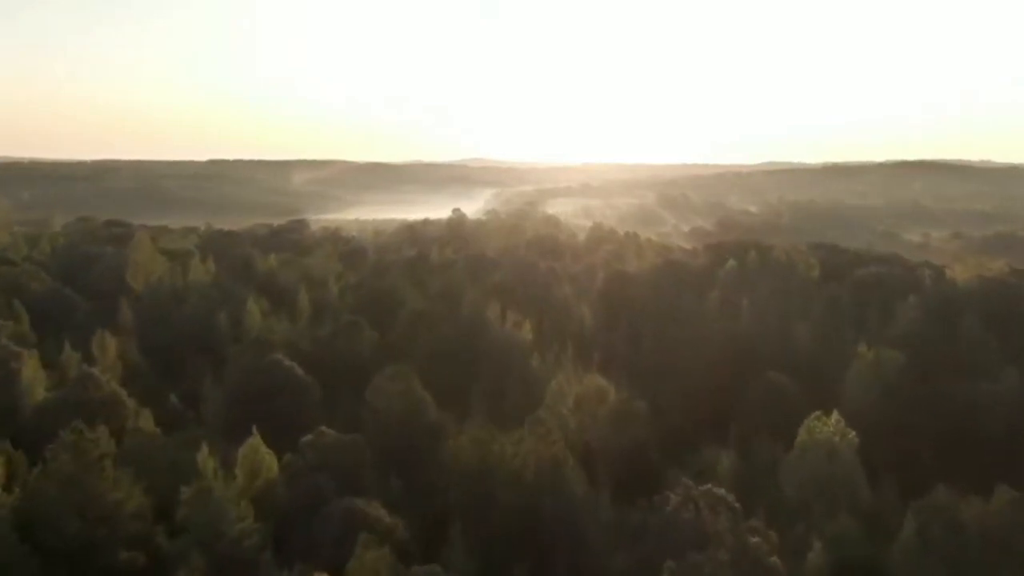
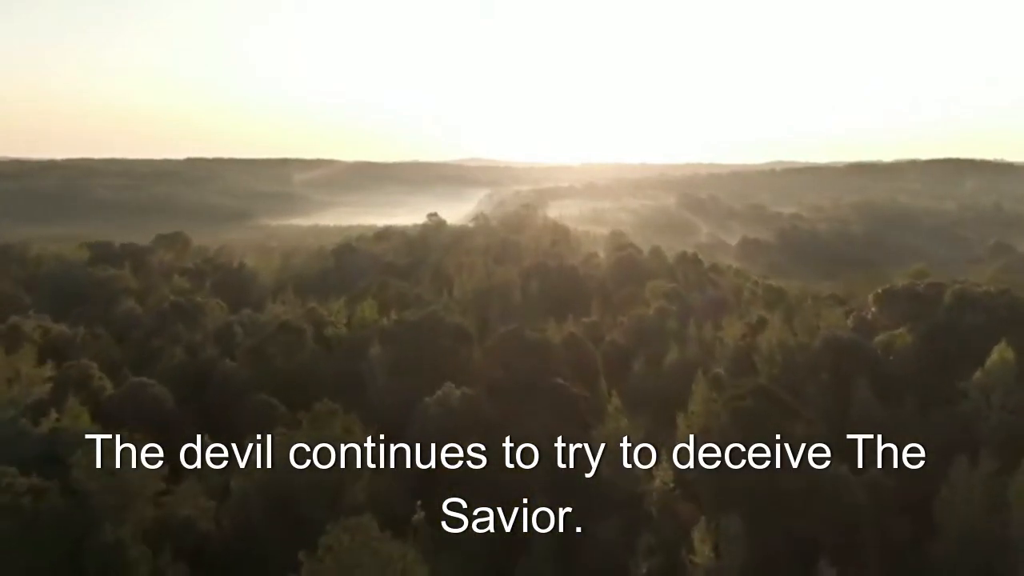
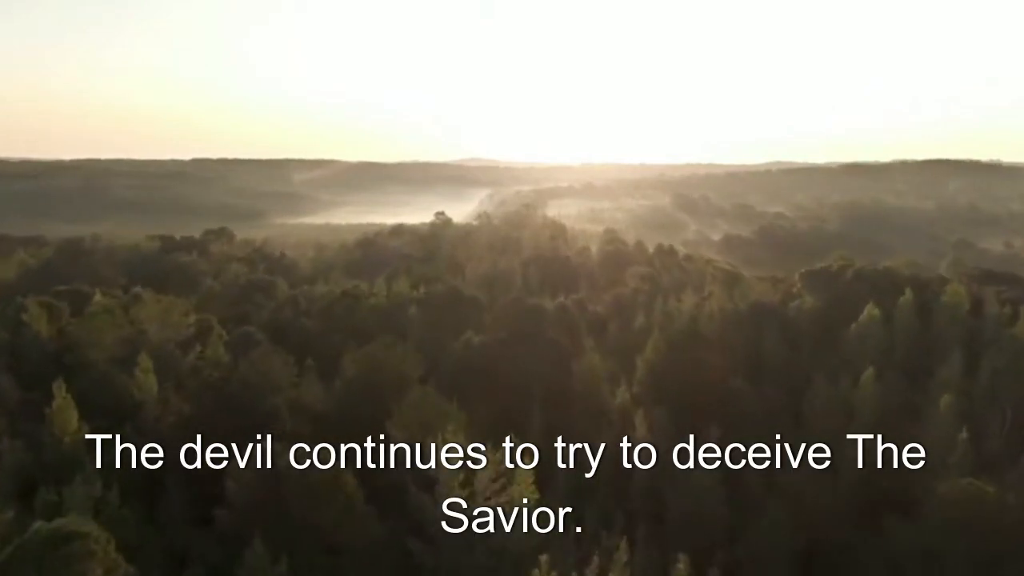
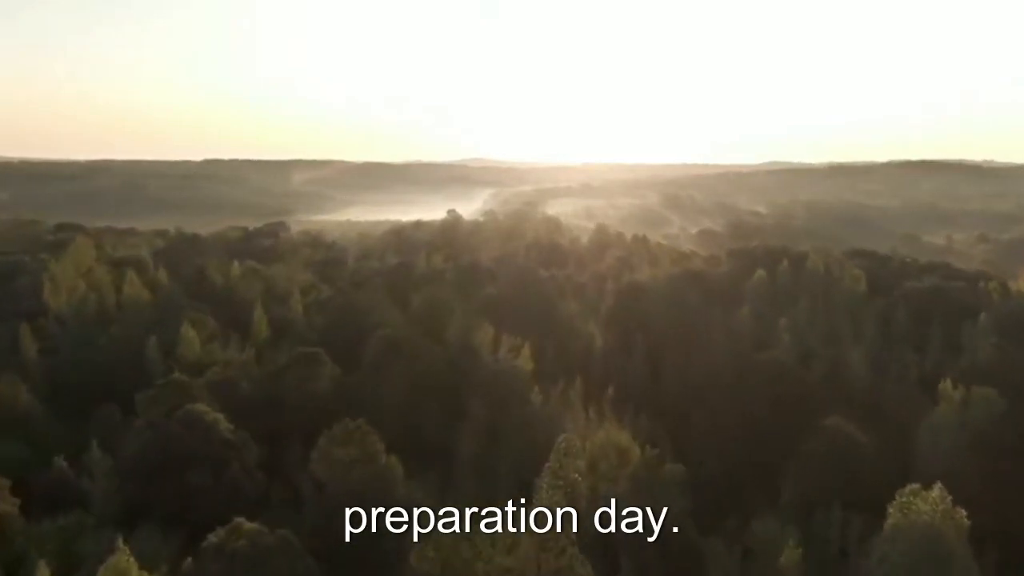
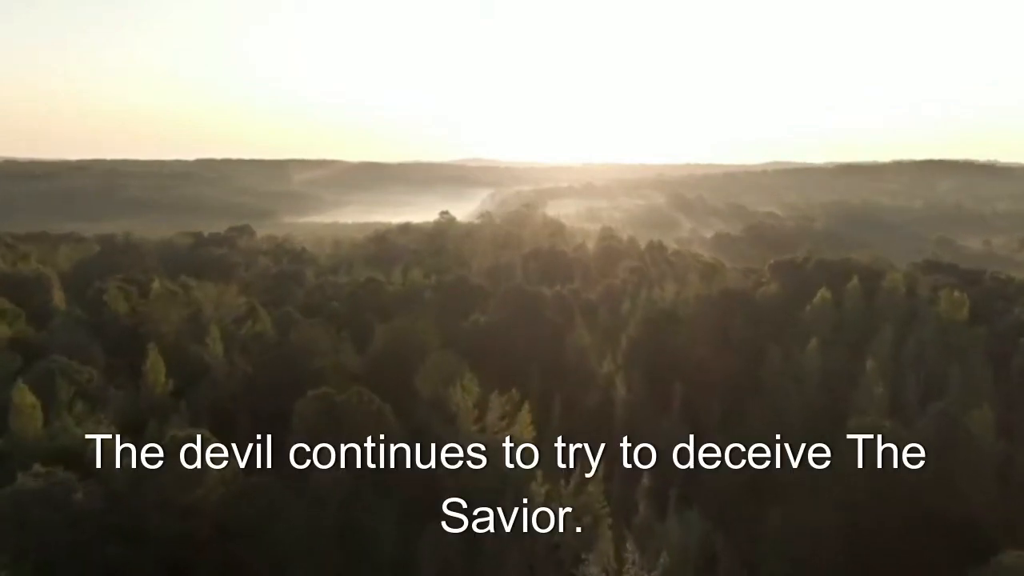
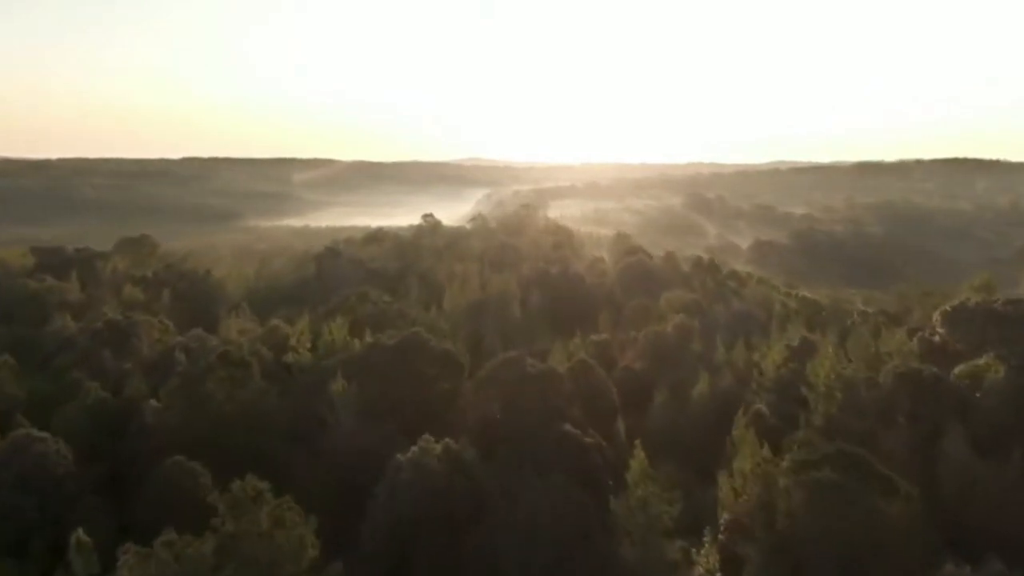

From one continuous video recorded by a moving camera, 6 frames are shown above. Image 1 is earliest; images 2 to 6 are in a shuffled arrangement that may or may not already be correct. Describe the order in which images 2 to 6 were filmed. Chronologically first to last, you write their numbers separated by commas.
4, 5, 3, 2, 6
